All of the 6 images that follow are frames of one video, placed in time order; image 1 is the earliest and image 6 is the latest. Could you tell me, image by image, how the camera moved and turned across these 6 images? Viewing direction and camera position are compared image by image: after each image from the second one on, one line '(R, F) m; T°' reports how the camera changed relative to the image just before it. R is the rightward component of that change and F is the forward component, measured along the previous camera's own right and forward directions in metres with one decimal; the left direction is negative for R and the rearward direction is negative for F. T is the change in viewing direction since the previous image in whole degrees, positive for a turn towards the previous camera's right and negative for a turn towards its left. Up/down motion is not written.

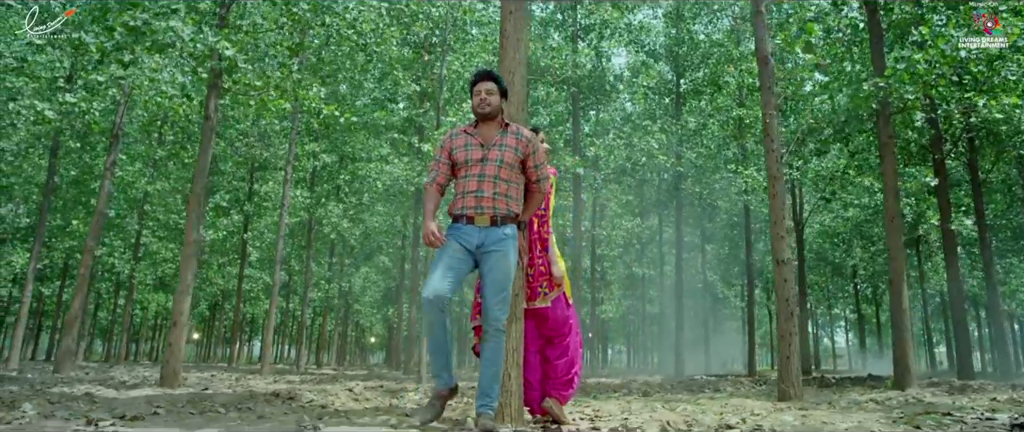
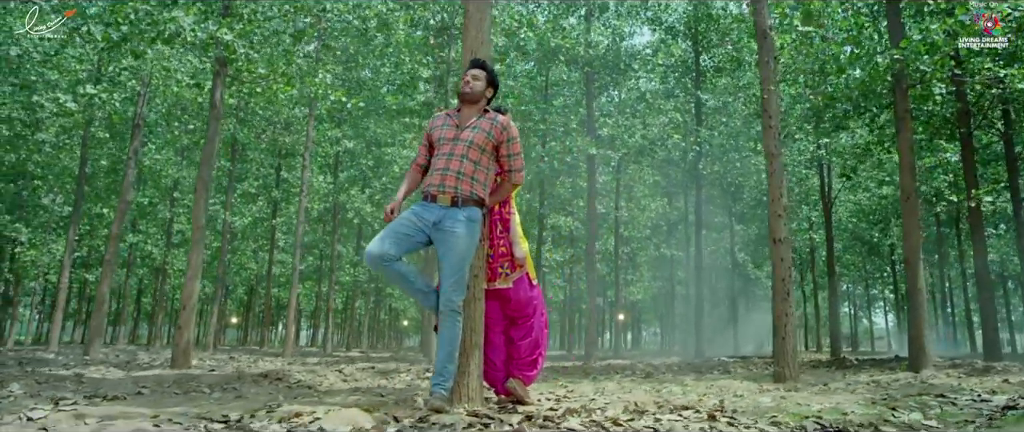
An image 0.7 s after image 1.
(+0.6, 0.0) m; -3°
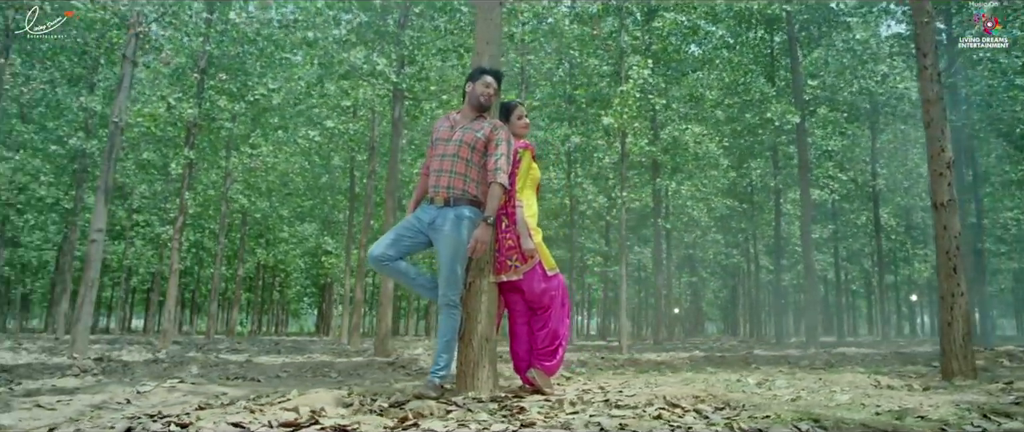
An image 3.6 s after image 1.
(+2.3, +0.4) m; -24°
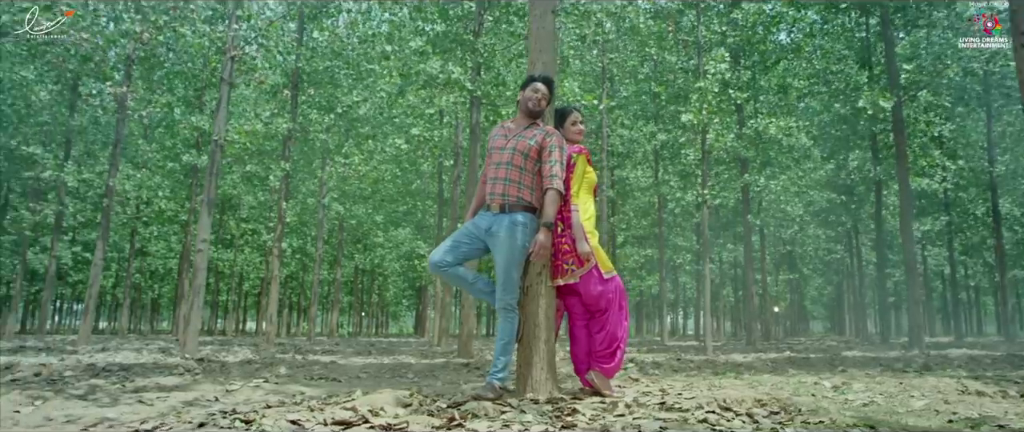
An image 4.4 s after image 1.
(+0.3, -0.1) m; -8°
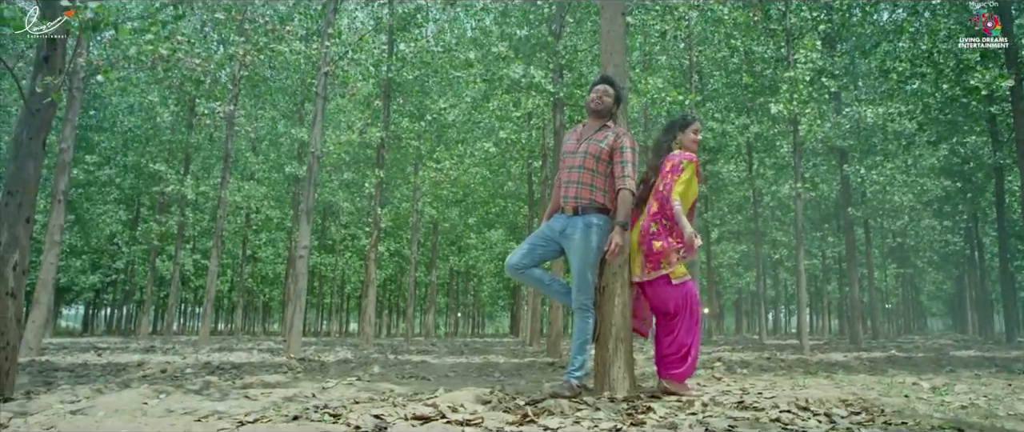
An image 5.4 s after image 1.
(+0.2, -0.1) m; -8°
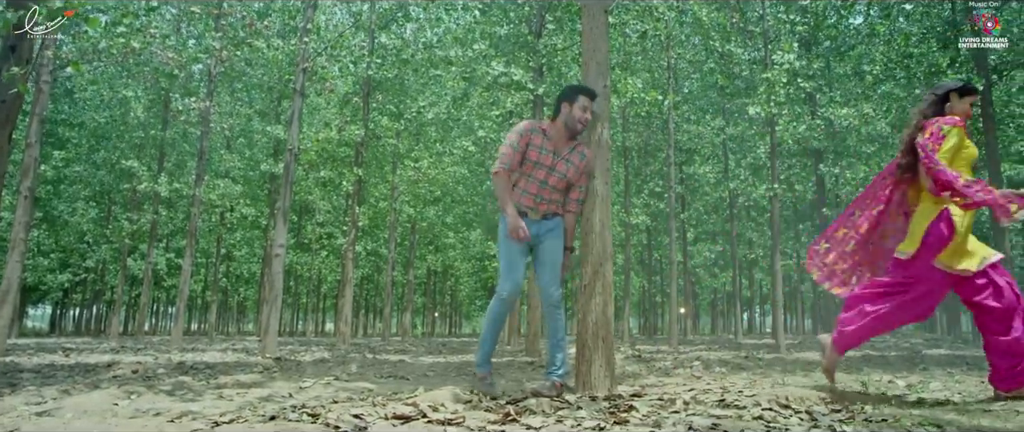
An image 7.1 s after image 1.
(0.0, 0.0) m; +2°
